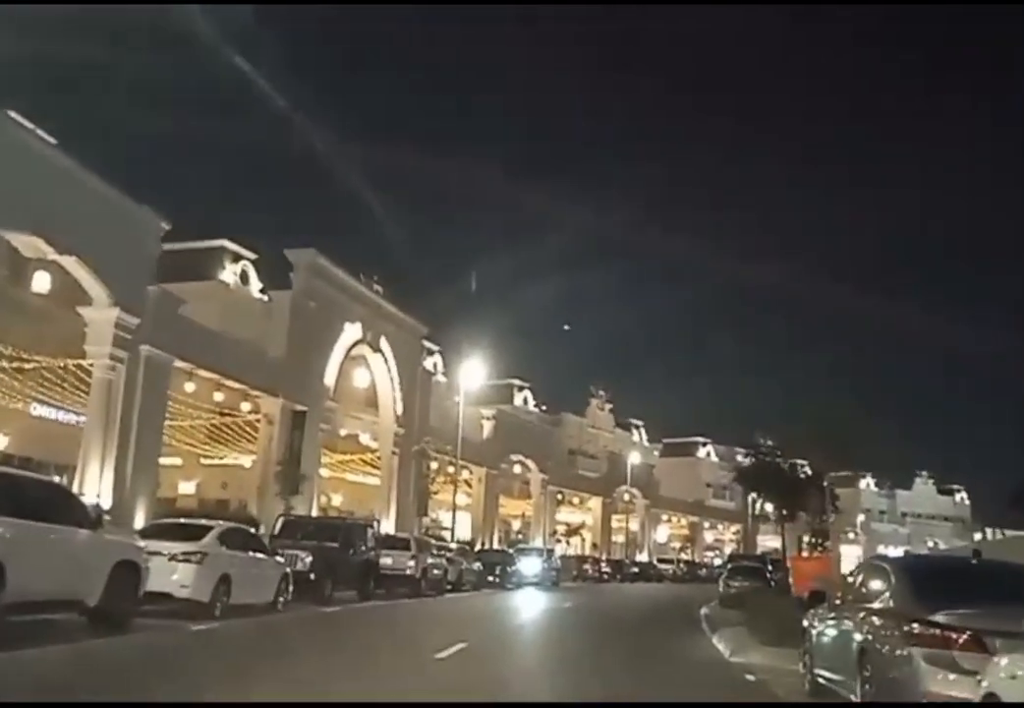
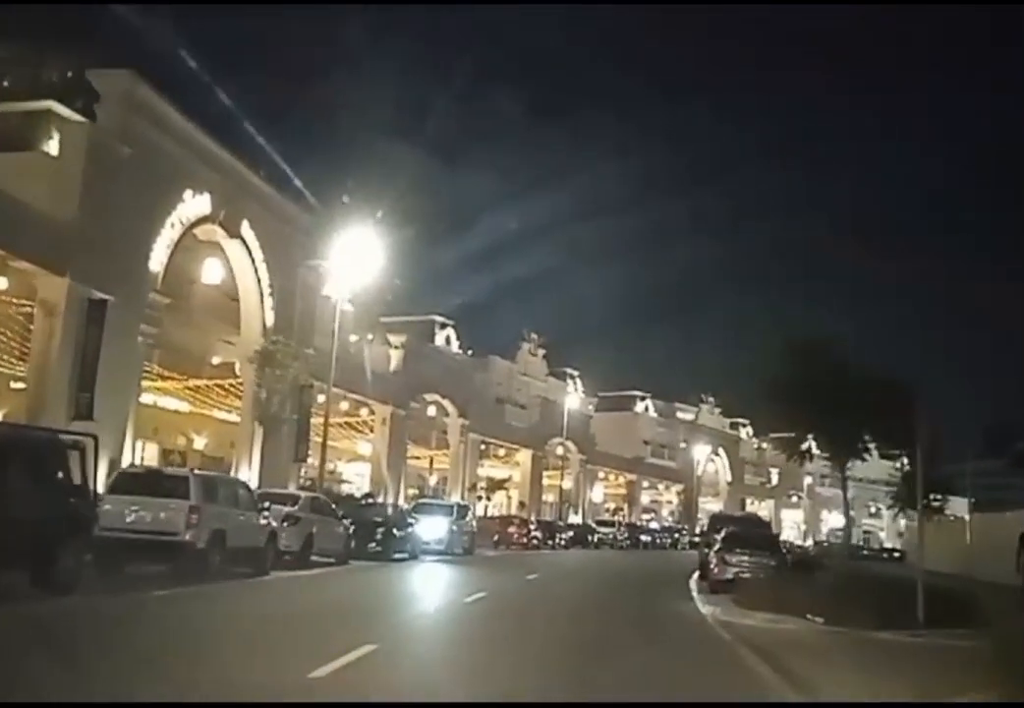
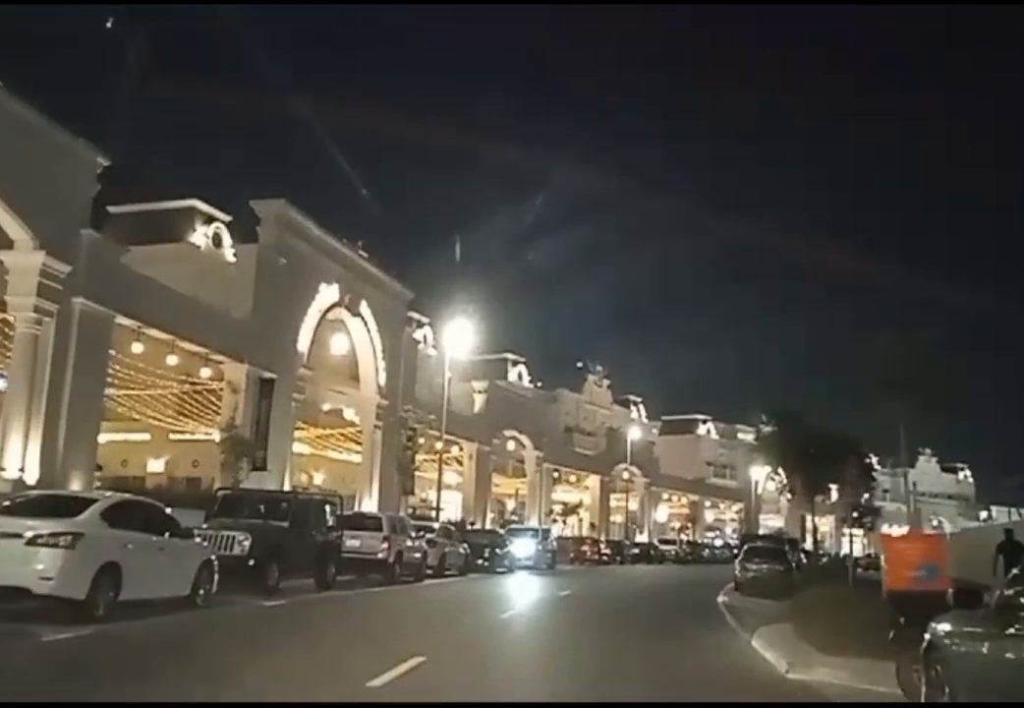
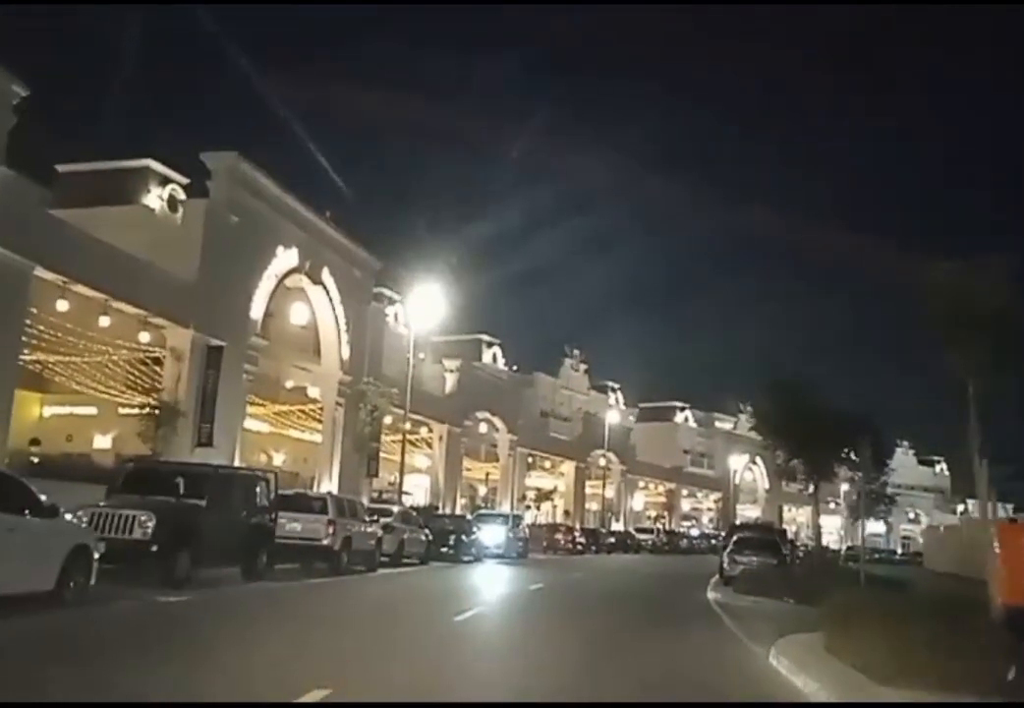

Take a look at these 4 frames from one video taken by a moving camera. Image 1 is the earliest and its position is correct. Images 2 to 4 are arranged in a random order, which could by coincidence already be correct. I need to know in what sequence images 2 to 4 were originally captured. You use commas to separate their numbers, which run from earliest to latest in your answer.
3, 4, 2
